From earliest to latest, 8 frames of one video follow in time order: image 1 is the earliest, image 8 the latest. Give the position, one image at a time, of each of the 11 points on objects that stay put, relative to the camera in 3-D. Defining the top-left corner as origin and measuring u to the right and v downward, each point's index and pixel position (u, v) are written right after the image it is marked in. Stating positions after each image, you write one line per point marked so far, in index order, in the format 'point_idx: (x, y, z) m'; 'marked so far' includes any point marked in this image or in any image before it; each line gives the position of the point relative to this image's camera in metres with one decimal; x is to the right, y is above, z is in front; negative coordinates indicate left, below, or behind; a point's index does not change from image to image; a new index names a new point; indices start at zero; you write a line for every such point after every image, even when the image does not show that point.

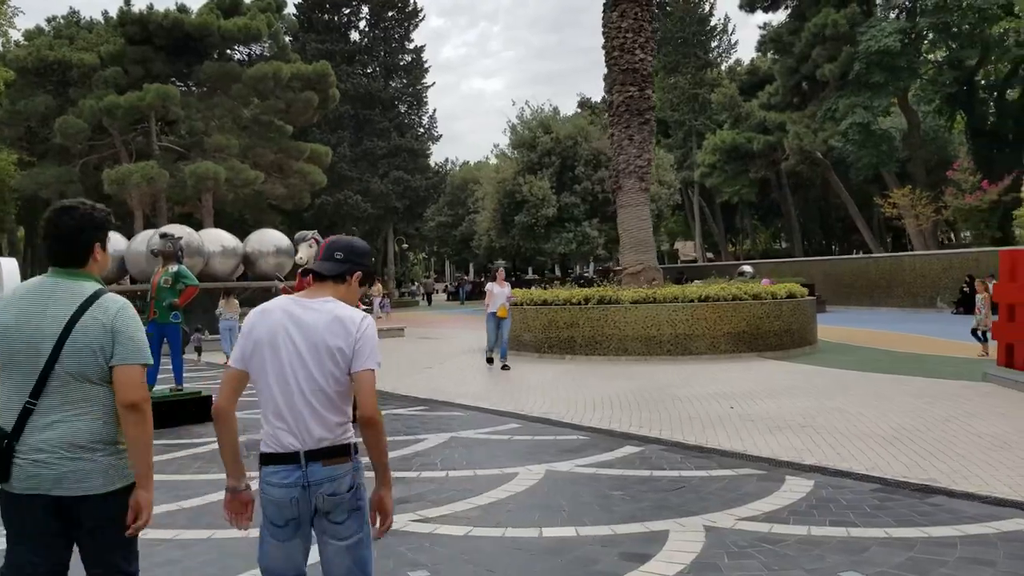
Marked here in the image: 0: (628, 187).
0: (+2.1, +1.8, +17.1) m
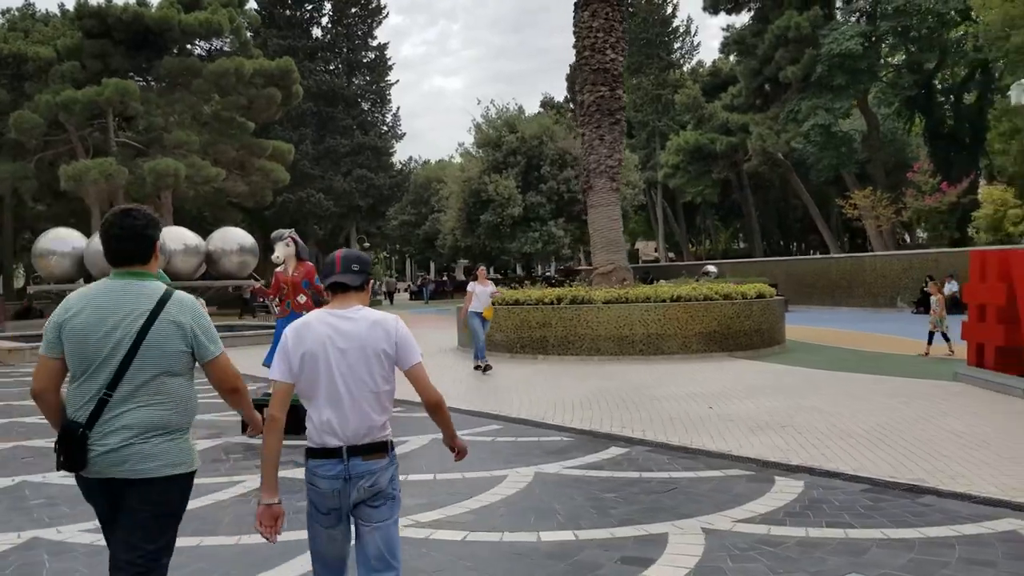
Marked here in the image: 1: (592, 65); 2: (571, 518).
0: (+1.6, +1.8, +17.1) m
1: (+1.4, +4.0, +17.1) m
2: (+0.3, -1.3, +5.2) m
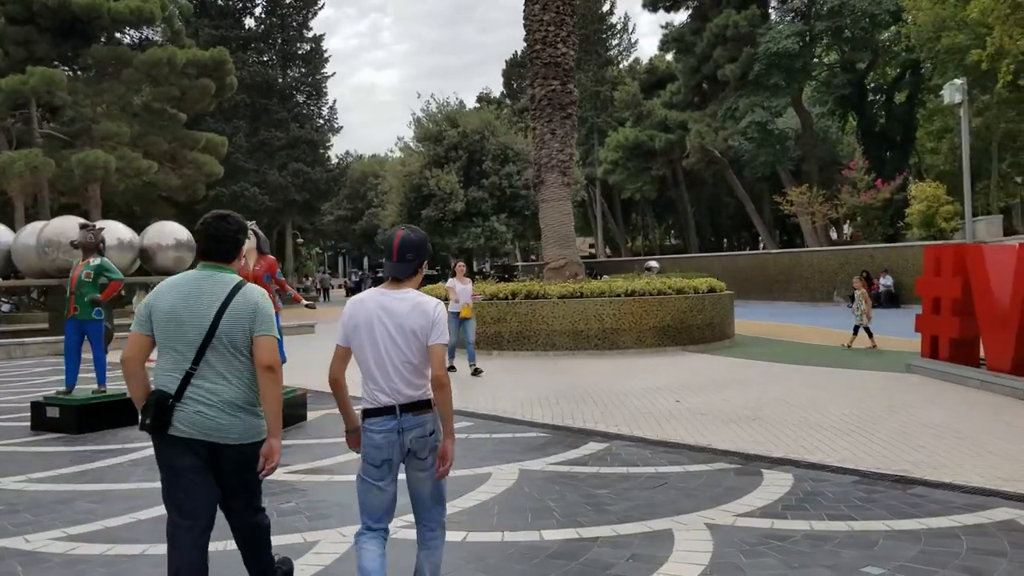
0: (+0.7, +1.9, +17.0) m
1: (+0.5, +4.1, +17.0) m
2: (+0.3, -1.2, +5.0) m
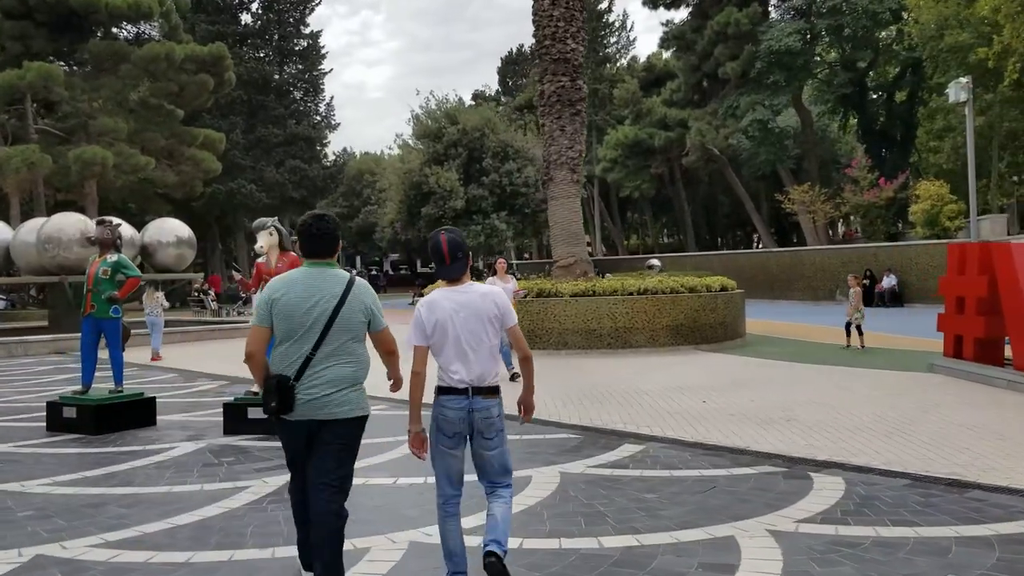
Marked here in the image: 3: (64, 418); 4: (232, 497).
0: (+0.8, +1.9, +16.9) m
1: (+0.7, +4.1, +16.8) m
2: (+0.6, -1.2, +4.9) m
3: (-3.9, -1.1, +8.2) m
4: (-1.7, -1.2, +5.6) m
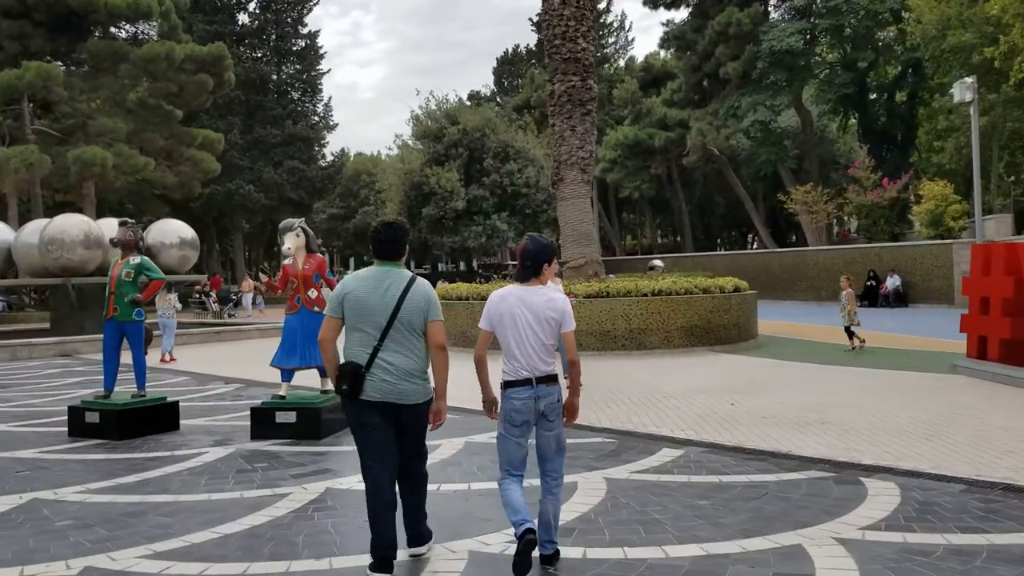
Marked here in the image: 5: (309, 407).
0: (+1.0, +1.9, +16.8) m
1: (+0.9, +4.1, +16.7) m
2: (+0.9, -1.2, +4.8) m
3: (-3.6, -1.1, +8.0) m
4: (-1.4, -1.3, +5.5) m
5: (-1.6, -1.0, +7.7) m
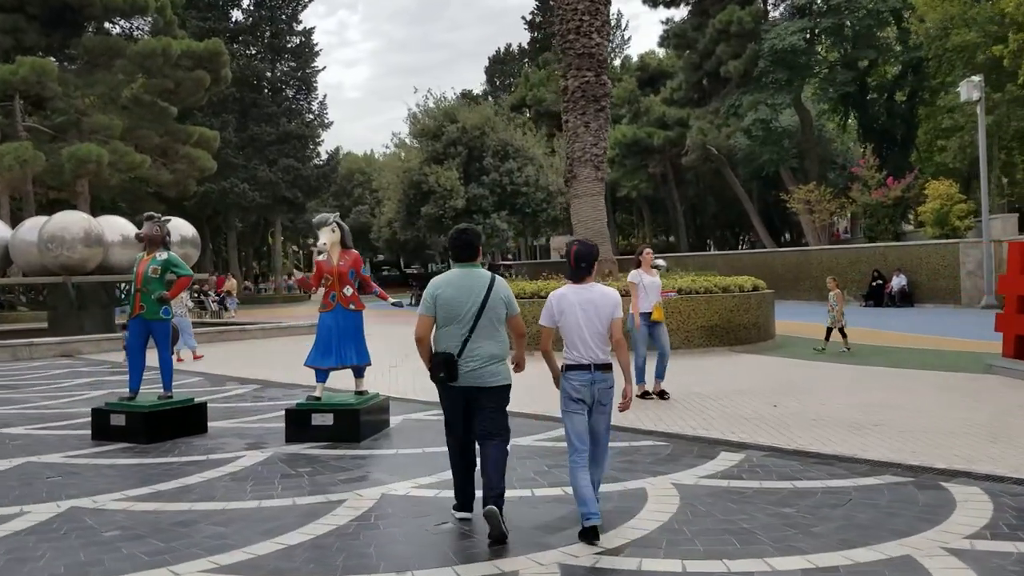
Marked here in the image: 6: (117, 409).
0: (+1.3, +1.9, +16.5) m
1: (+1.1, +4.1, +16.4) m
2: (+1.3, -1.2, +4.5) m
3: (-3.2, -1.1, +7.7) m
4: (-1.0, -1.2, +5.2) m
5: (-1.3, -0.9, +7.4) m
6: (-3.2, -1.0, +7.7) m
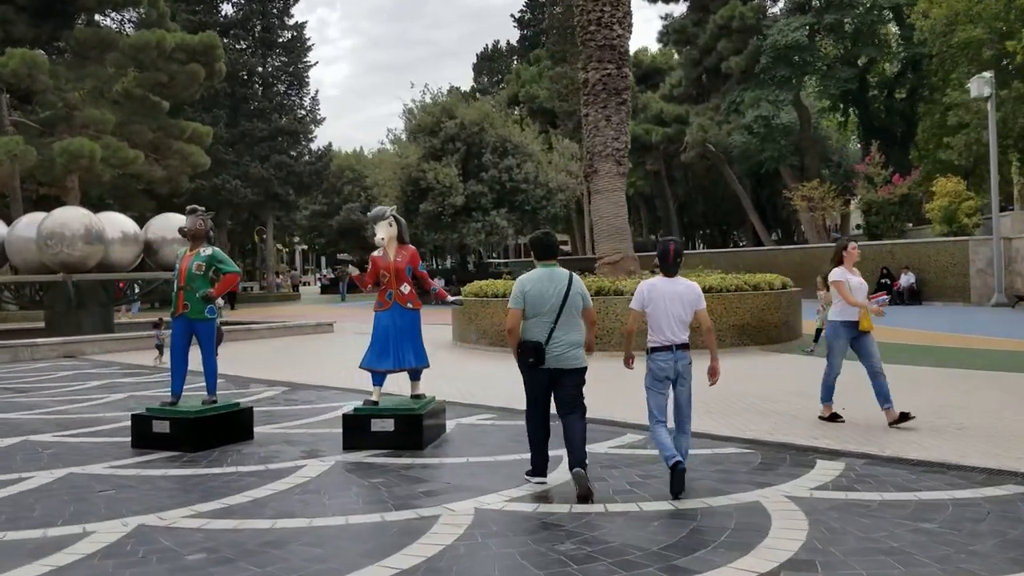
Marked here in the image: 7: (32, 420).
0: (+1.6, +2.0, +16.1) m
1: (+1.5, +4.2, +16.1) m
2: (+1.8, -1.2, +4.1) m
3: (-2.7, -1.1, +7.2) m
4: (-0.4, -1.2, +4.7) m
5: (-0.8, -0.9, +7.0) m
6: (-2.7, -1.0, +7.2) m
7: (-4.6, -1.3, +9.0) m
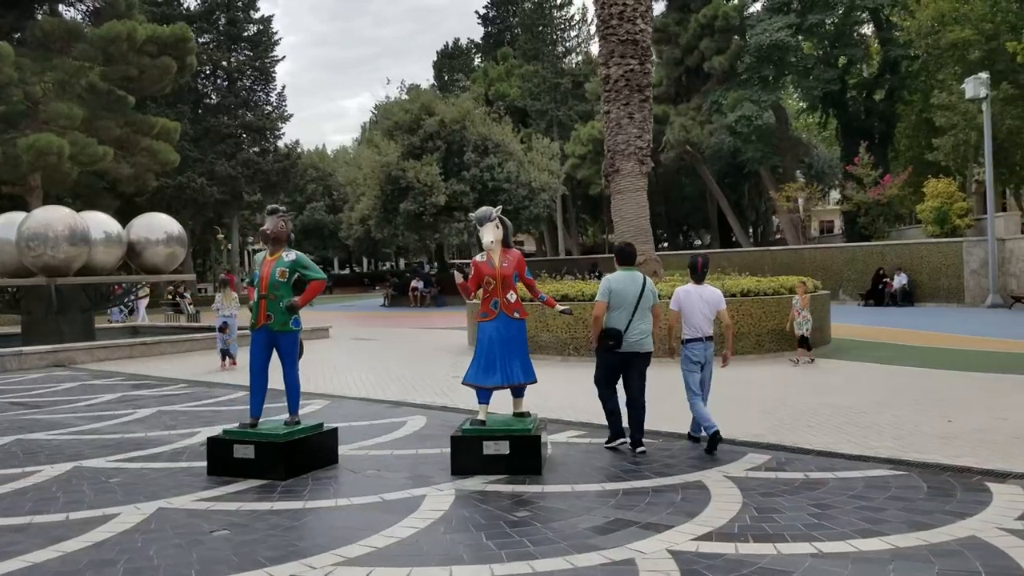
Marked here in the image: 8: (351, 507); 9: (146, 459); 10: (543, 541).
0: (+1.9, +1.9, +15.6) m
1: (+1.8, +4.1, +15.5) m
2: (+2.9, -1.2, +3.6) m
3: (-1.9, -1.2, +6.5) m
4: (+0.6, -1.3, +4.1) m
5: (+0.1, -1.0, +6.3) m
6: (-1.9, -1.0, +6.5) m
7: (-3.8, -1.3, +8.1) m
8: (-1.0, -1.3, +5.6) m
9: (-2.8, -1.3, +7.3) m
10: (+0.2, -1.3, +4.8) m
